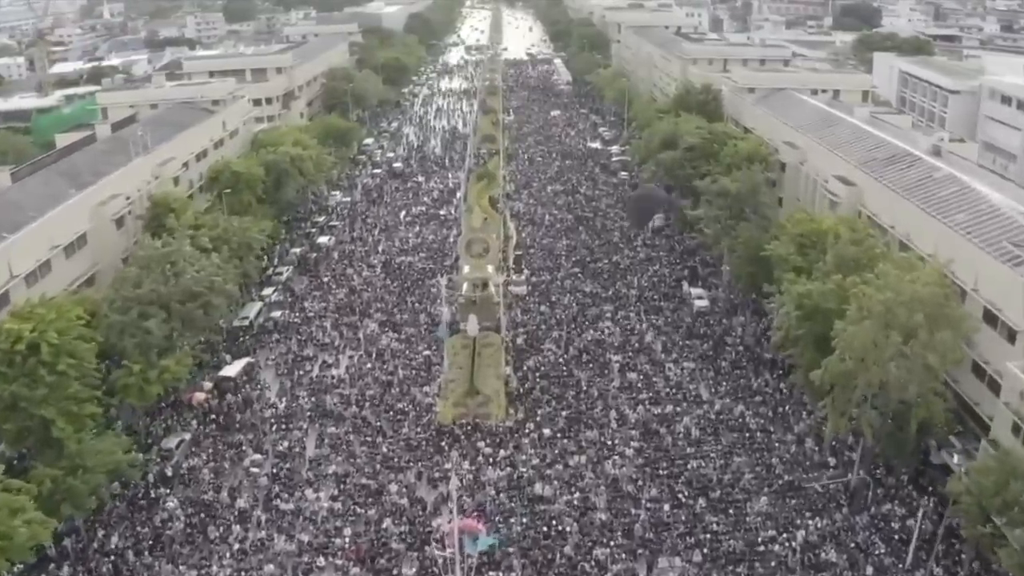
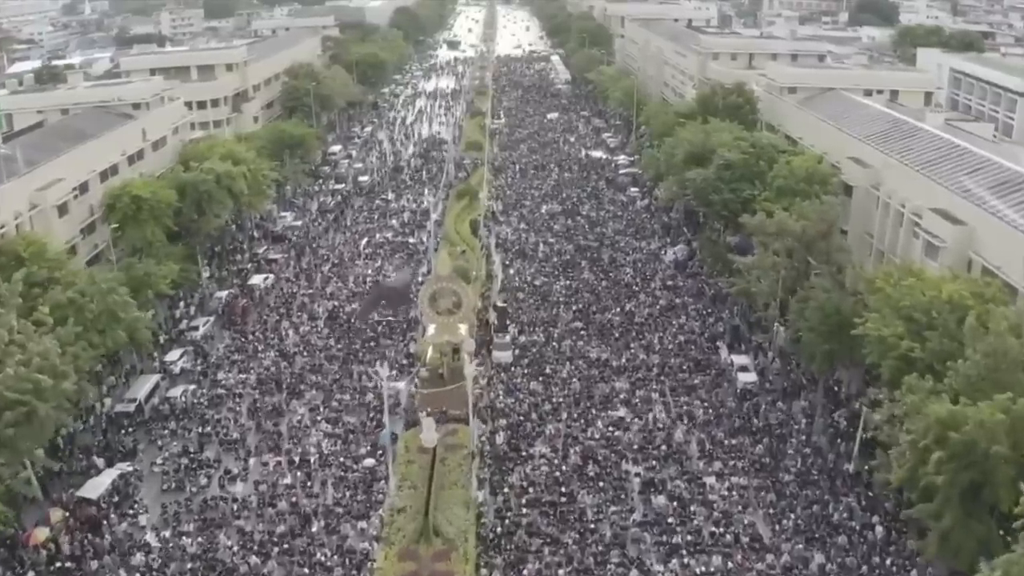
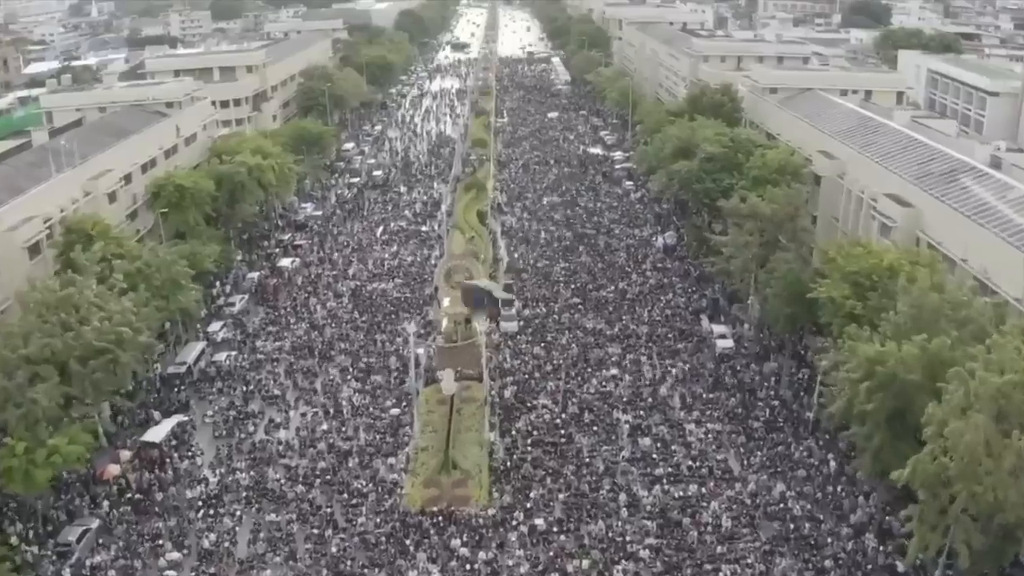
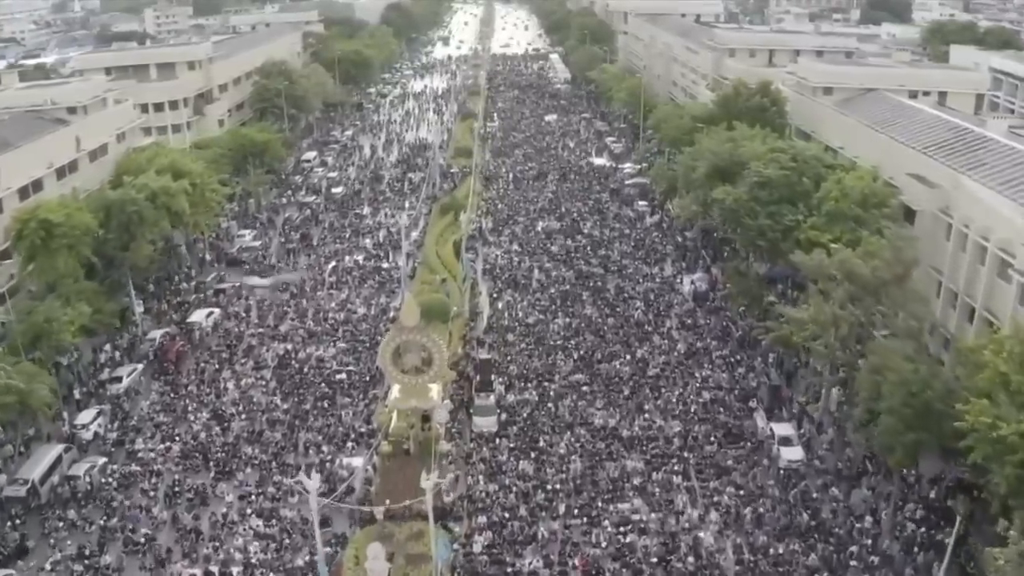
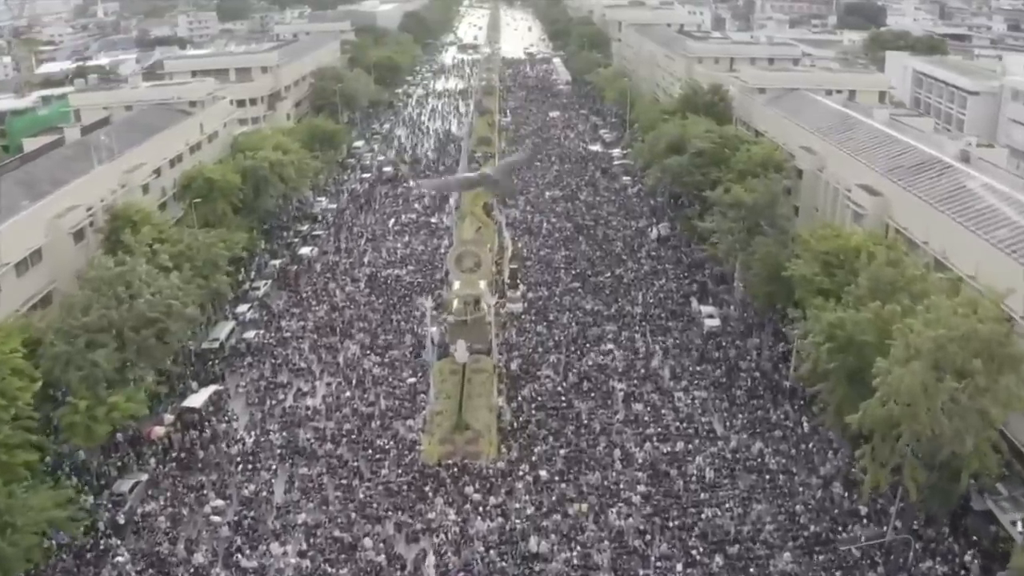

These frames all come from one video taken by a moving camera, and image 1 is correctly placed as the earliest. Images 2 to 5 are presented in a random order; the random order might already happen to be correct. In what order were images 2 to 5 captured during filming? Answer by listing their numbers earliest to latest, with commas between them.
5, 3, 2, 4
